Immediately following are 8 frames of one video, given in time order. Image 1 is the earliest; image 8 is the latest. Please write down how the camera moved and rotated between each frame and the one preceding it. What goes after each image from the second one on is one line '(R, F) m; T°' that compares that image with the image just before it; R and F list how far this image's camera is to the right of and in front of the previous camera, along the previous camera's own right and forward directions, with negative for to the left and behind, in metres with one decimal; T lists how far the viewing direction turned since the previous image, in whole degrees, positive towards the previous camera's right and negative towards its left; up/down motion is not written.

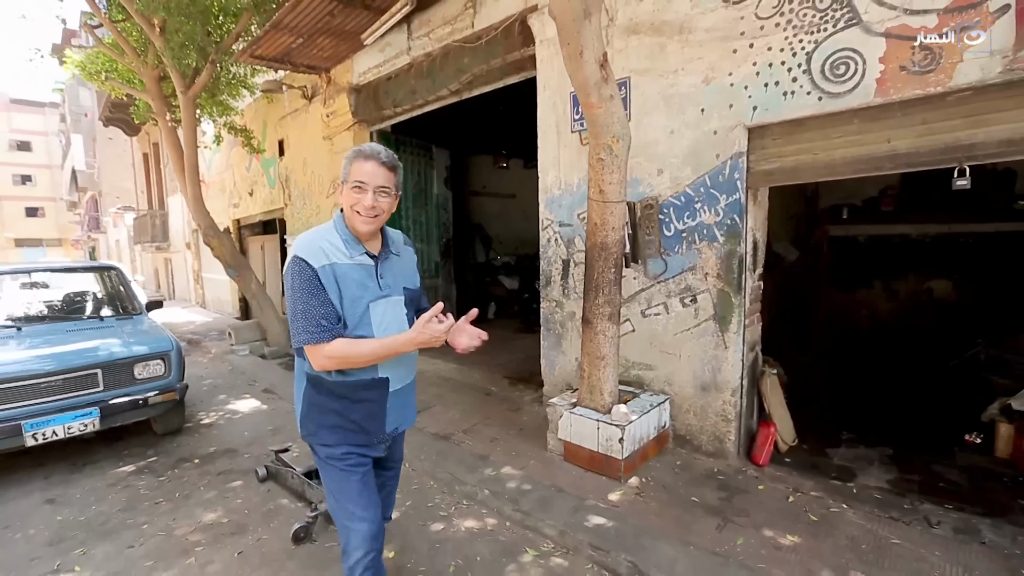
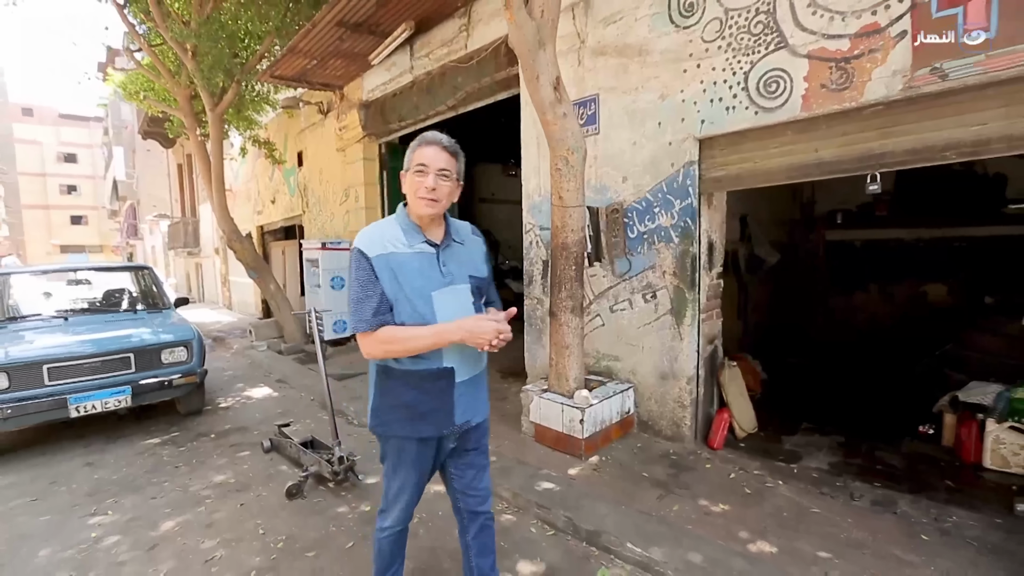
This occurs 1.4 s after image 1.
(+0.4, -0.4) m; -3°
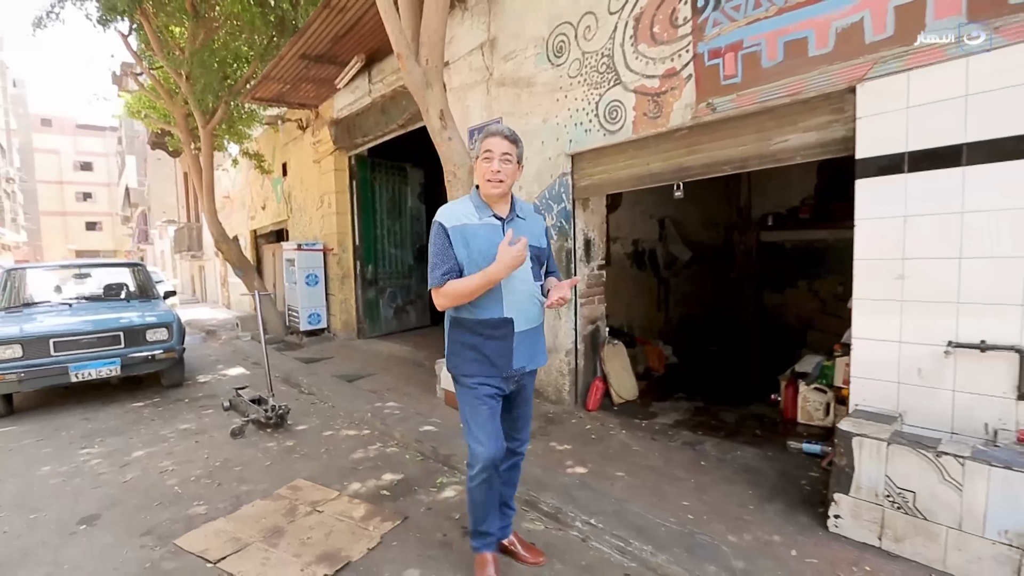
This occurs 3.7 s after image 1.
(+1.0, -0.9) m; -1°
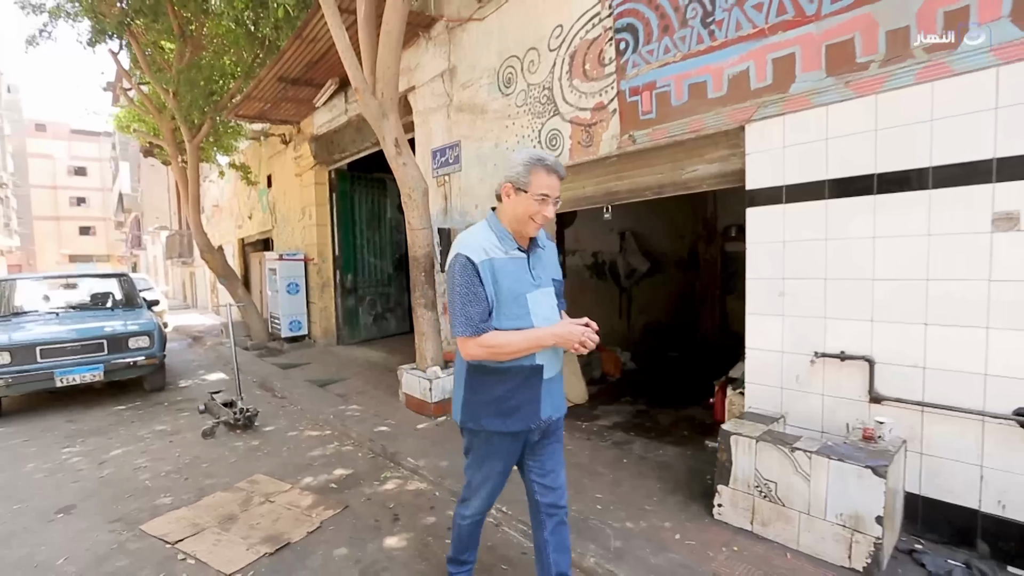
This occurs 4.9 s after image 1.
(+0.5, -0.4) m; 0°
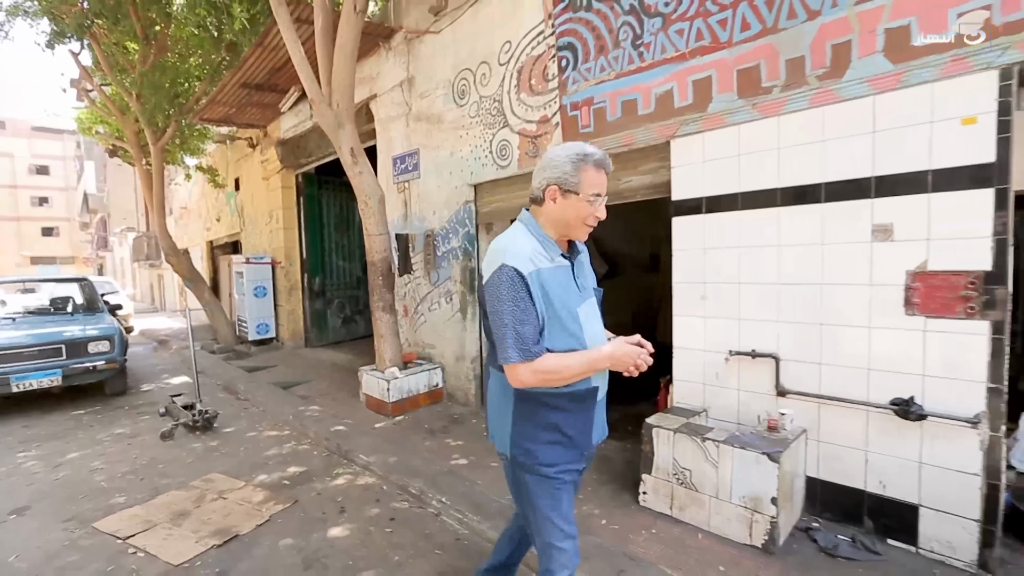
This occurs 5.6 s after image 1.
(+0.3, -0.2) m; +2°
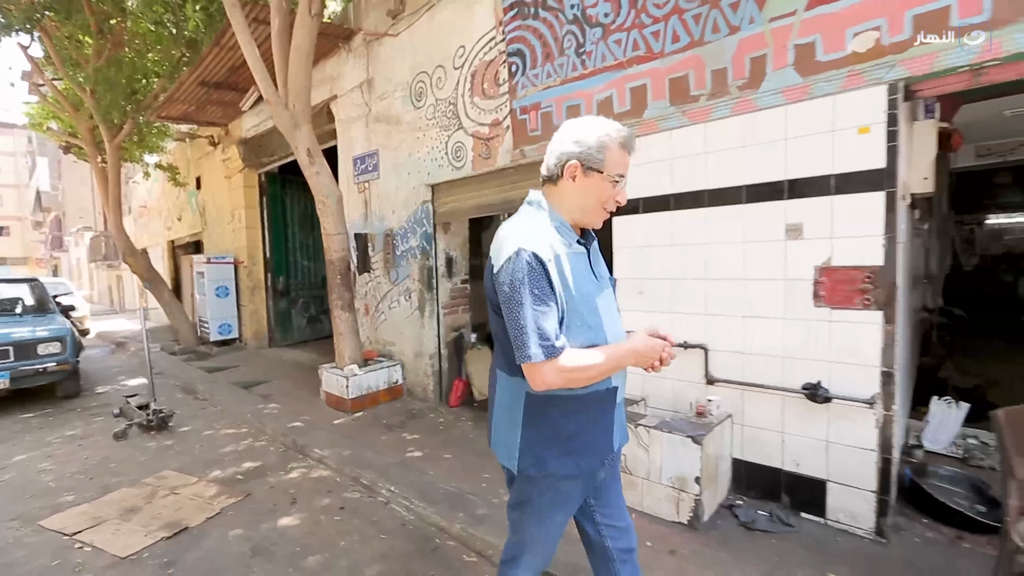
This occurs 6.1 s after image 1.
(+0.2, -0.2) m; +3°
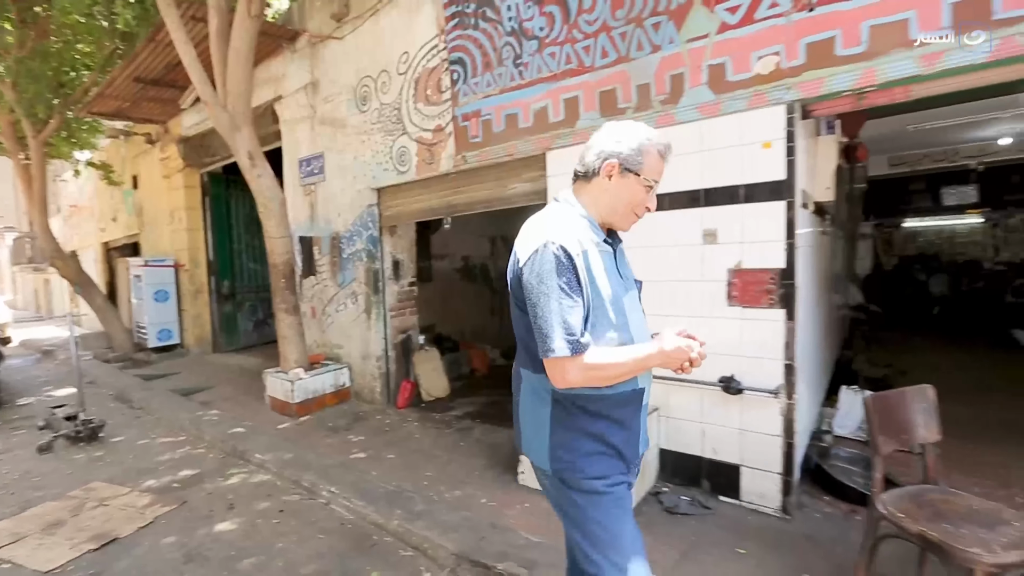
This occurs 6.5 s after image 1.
(+0.2, -0.1) m; +5°
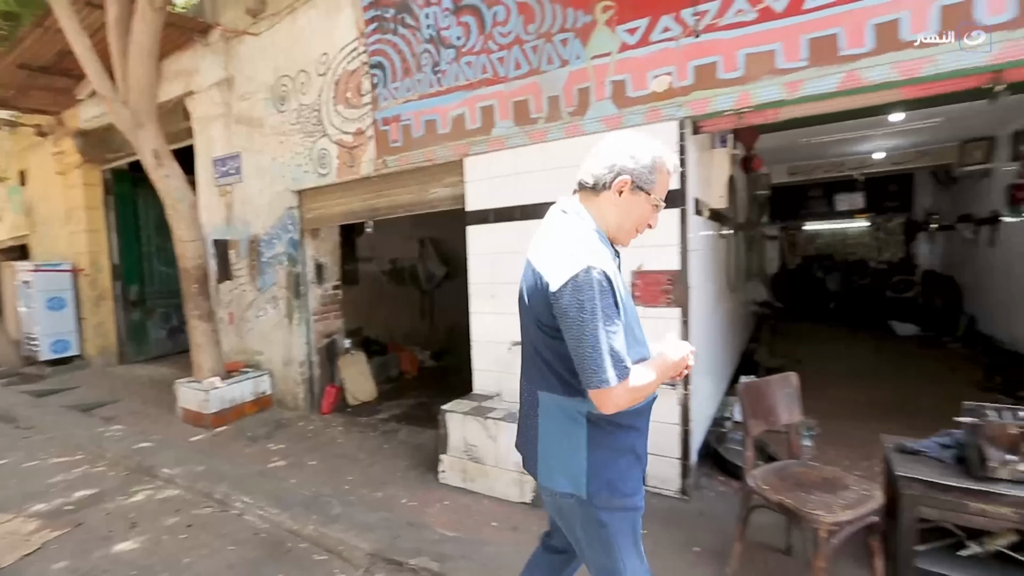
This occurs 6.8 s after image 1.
(+0.2, -0.1) m; +7°
